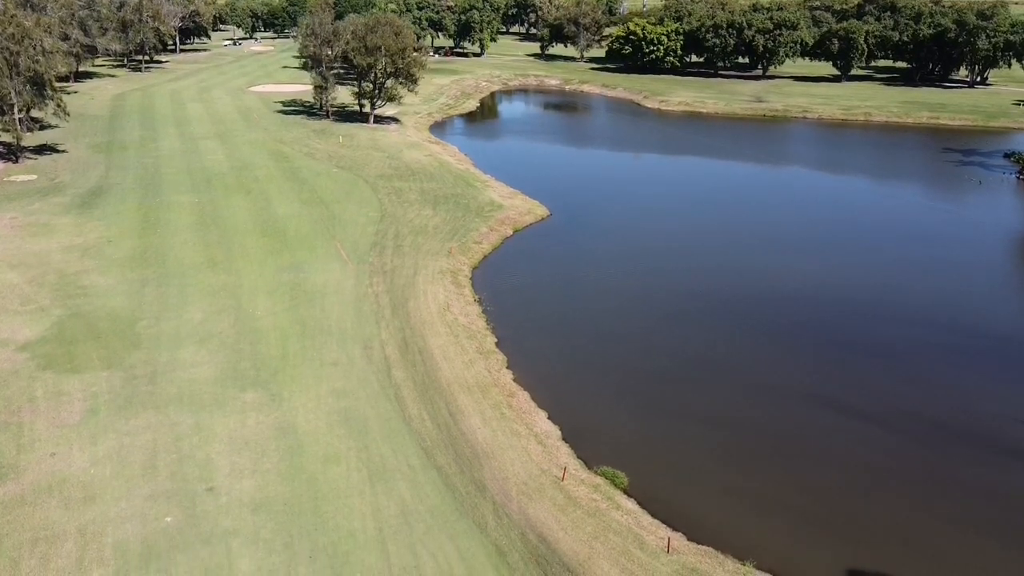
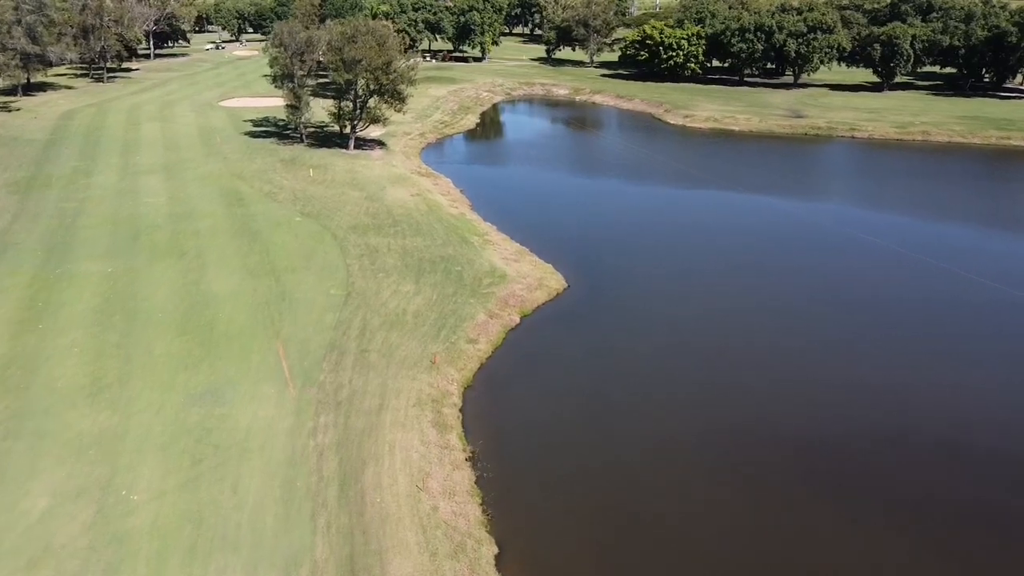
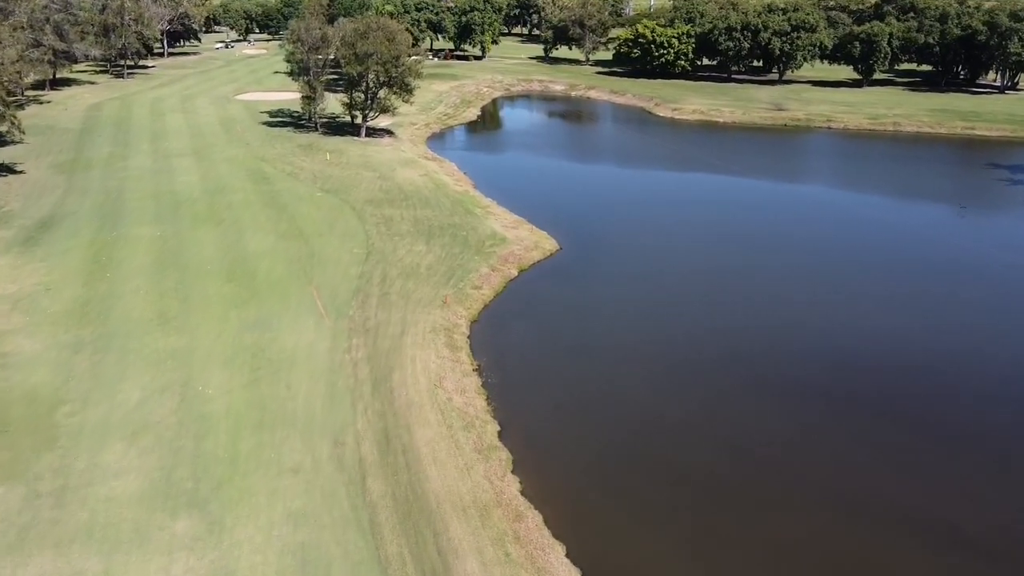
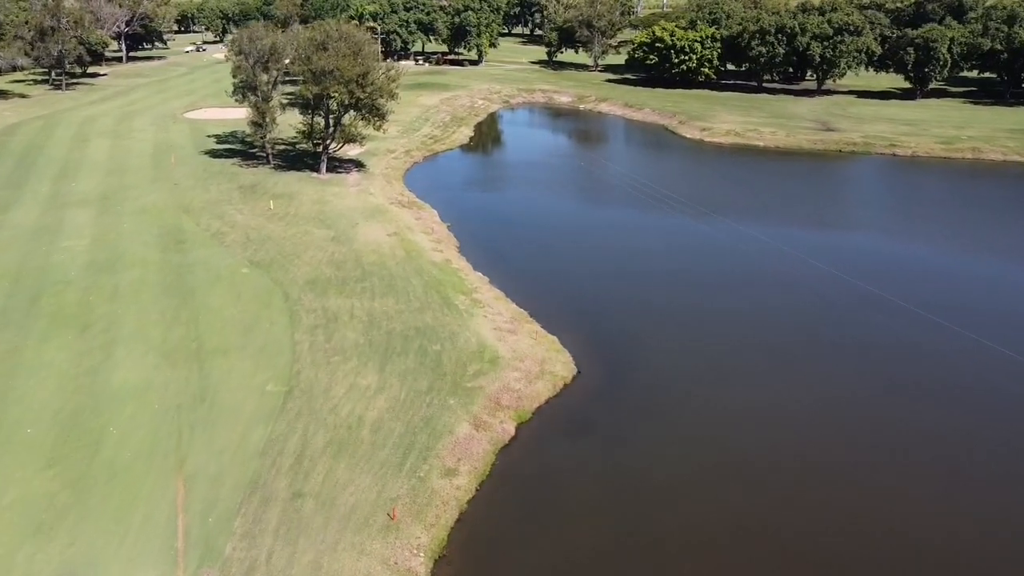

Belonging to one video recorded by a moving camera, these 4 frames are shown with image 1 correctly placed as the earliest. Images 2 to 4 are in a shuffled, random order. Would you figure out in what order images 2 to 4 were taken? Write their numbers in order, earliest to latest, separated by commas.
3, 2, 4
